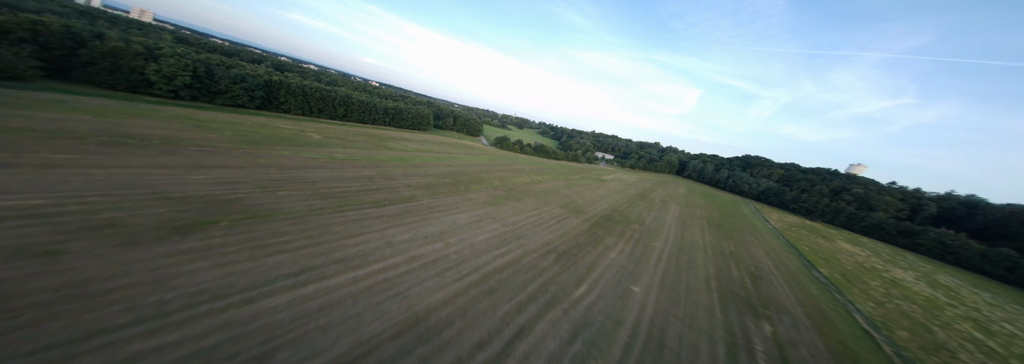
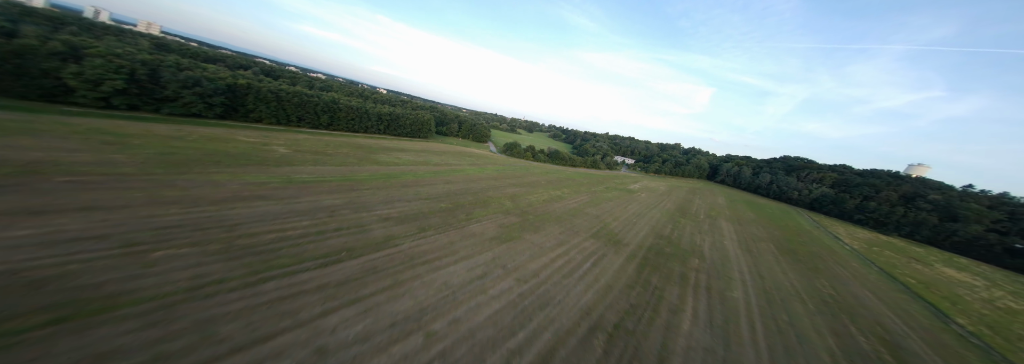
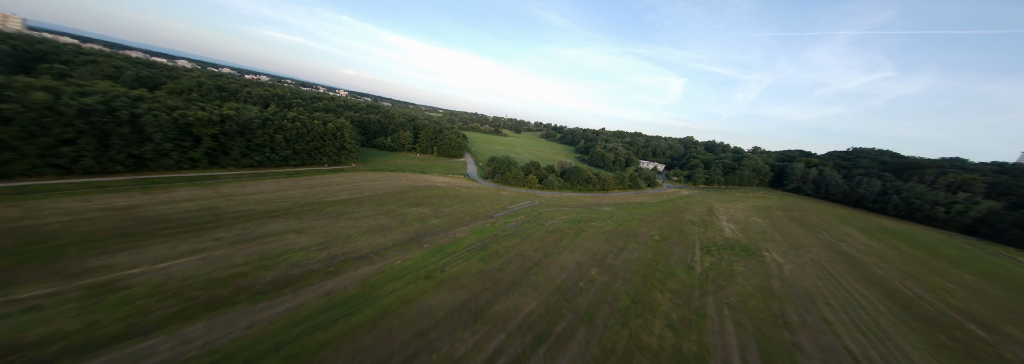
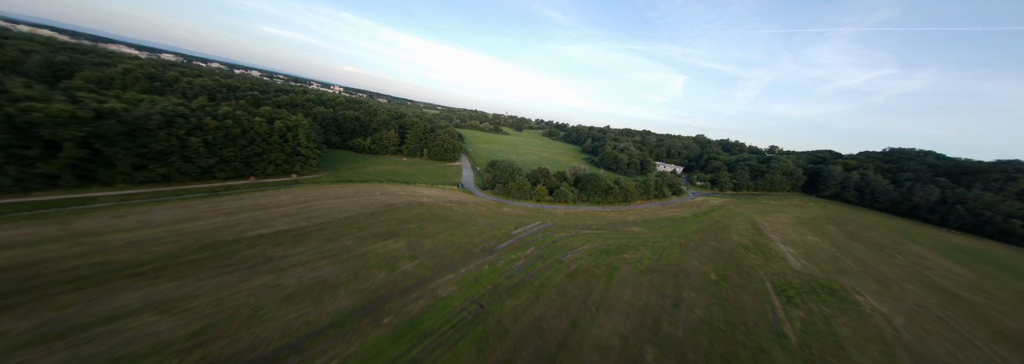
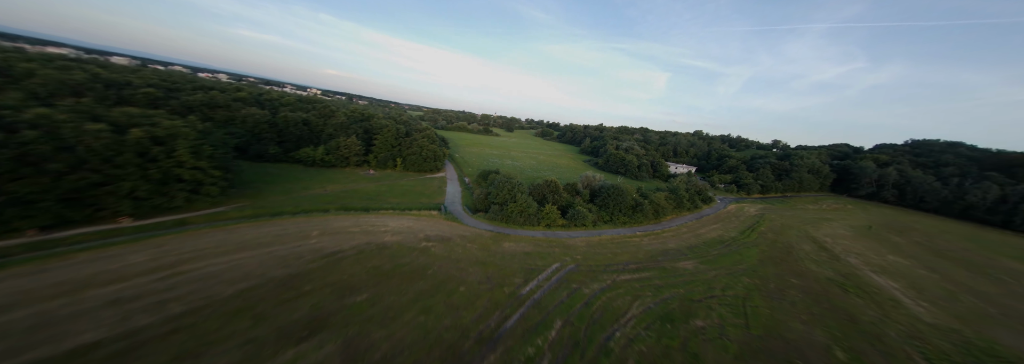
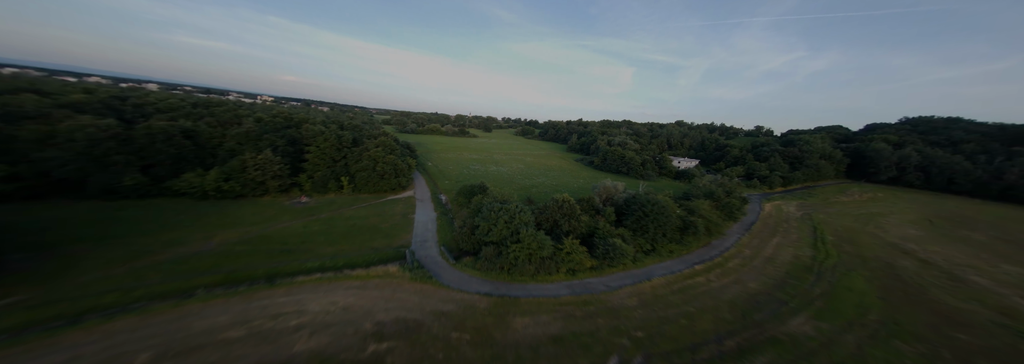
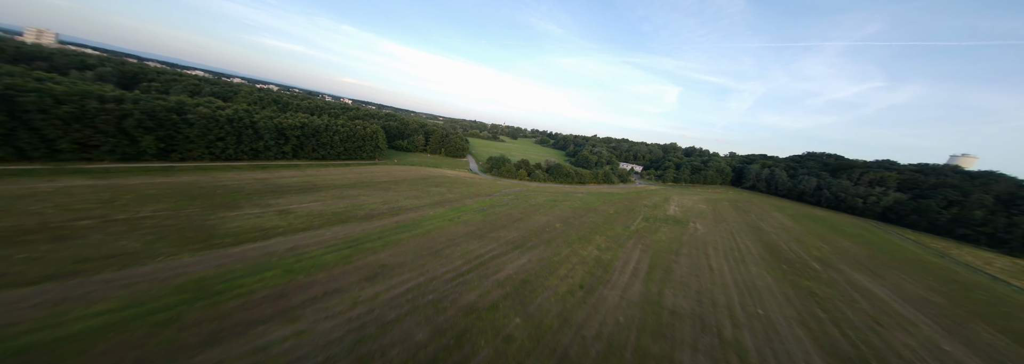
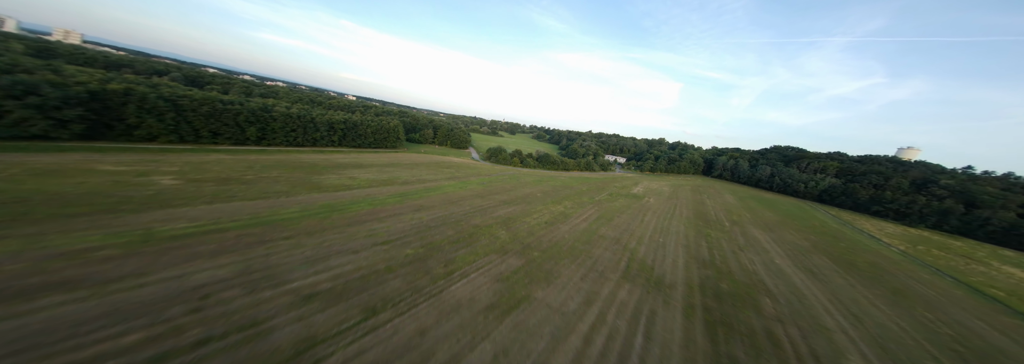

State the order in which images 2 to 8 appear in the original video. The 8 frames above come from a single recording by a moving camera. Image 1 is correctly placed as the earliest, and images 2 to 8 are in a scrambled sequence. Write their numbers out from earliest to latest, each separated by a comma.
2, 8, 7, 3, 4, 5, 6
